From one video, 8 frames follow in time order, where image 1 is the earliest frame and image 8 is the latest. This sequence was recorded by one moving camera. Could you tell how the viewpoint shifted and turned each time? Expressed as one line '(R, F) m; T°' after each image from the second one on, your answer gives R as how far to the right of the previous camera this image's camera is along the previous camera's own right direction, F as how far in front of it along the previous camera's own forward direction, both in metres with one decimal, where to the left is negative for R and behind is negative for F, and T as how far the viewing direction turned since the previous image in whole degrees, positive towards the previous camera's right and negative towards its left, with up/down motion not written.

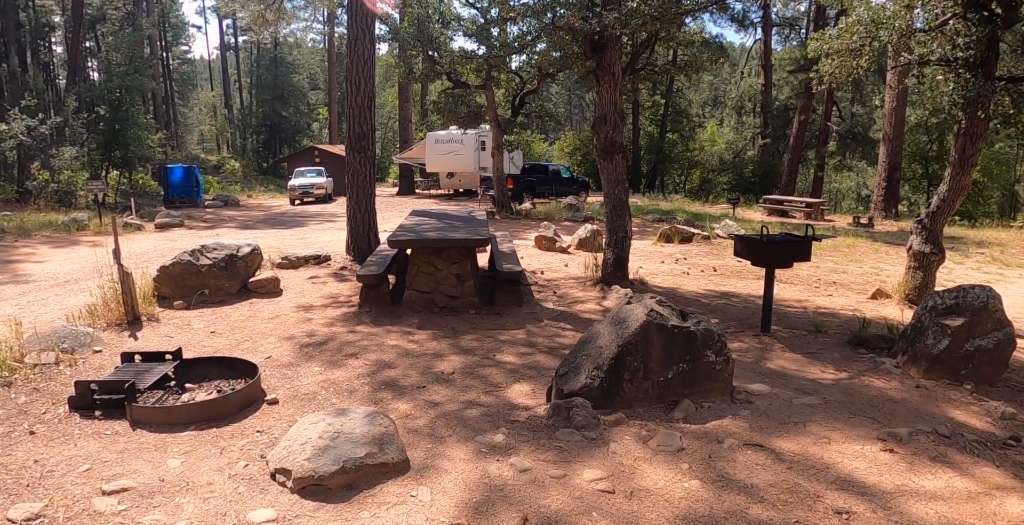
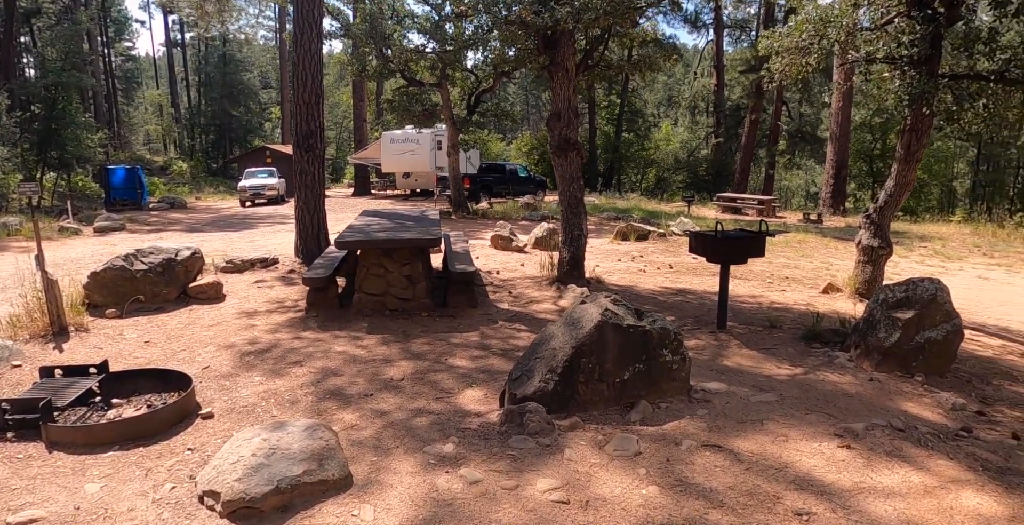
(+0.1, +0.2) m; +4°
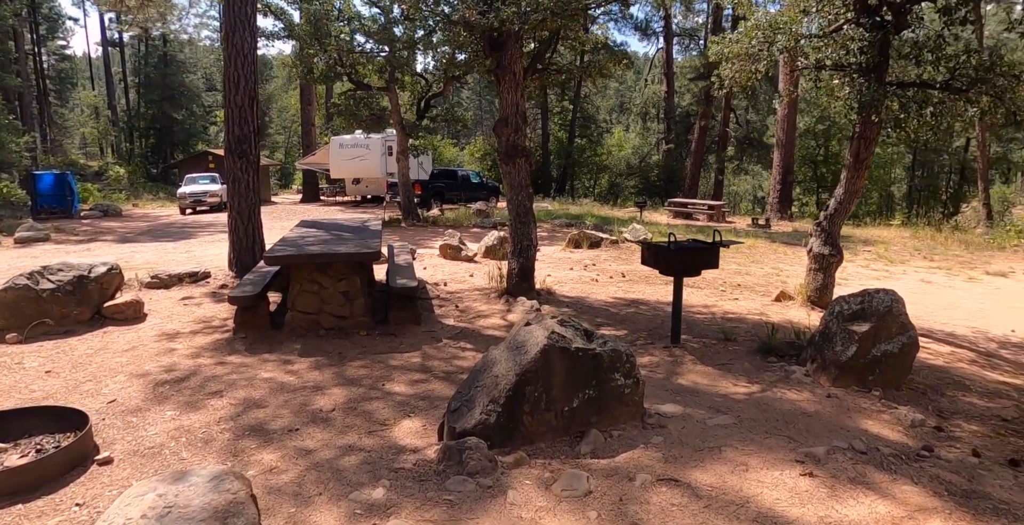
(+0.1, +0.3) m; +4°
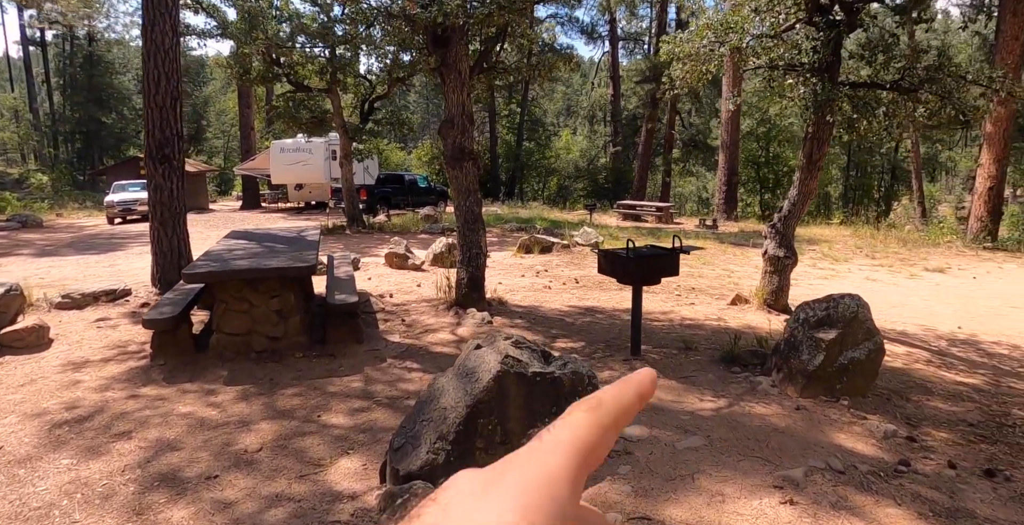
(0.0, +0.4) m; +5°
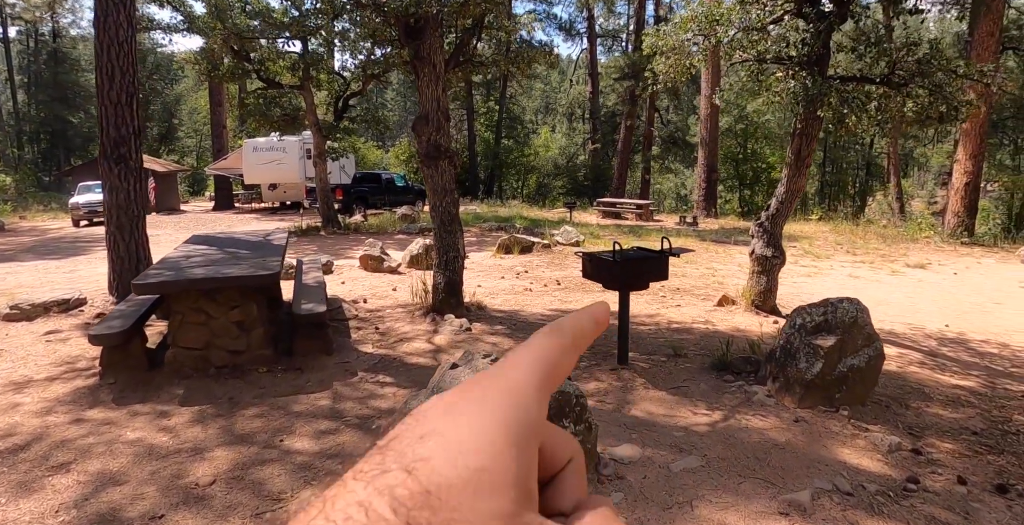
(0.0, +0.3) m; +2°
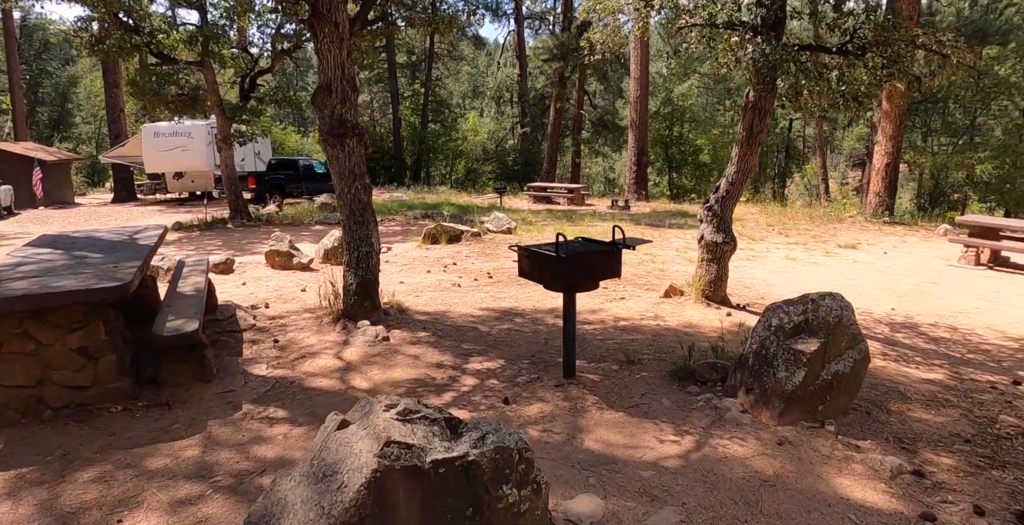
(+0.1, +0.8) m; +6°
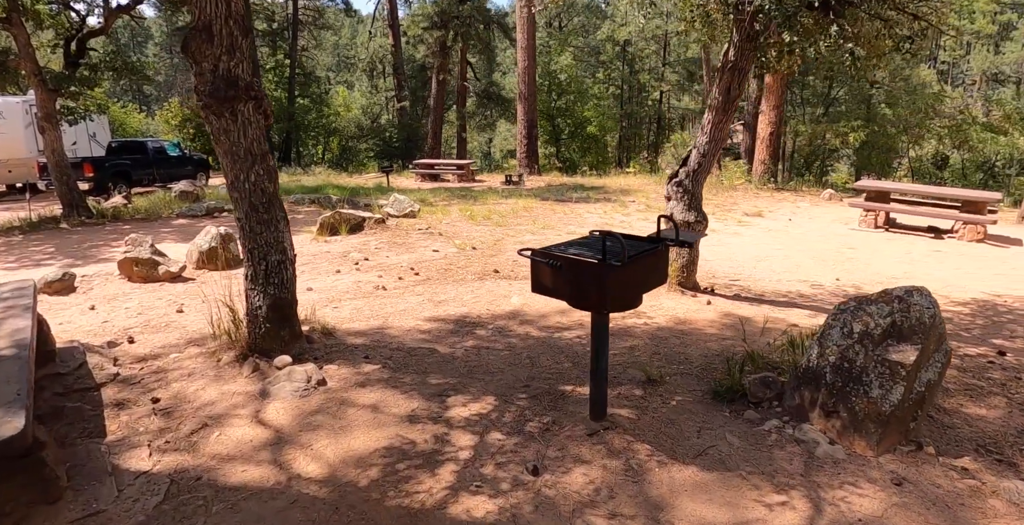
(-0.6, +1.2) m; +11°
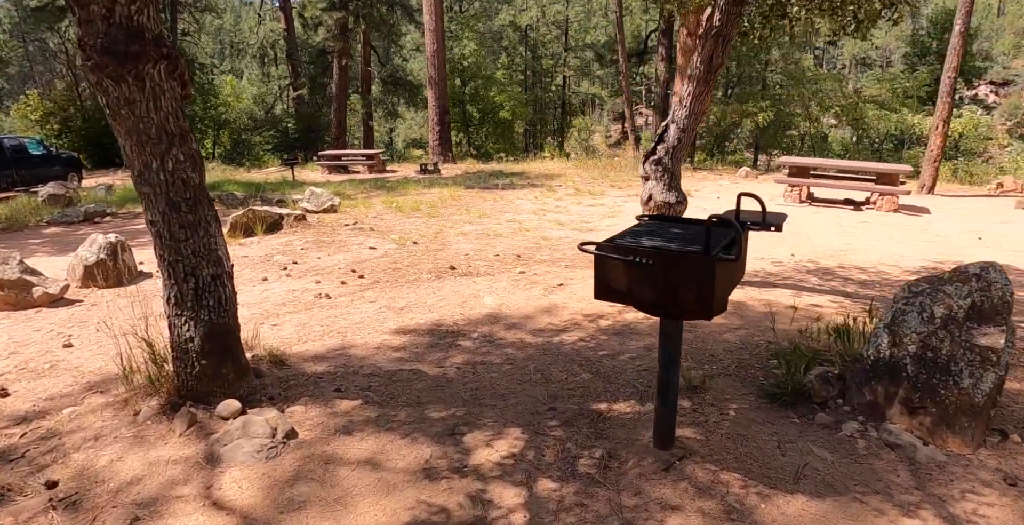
(-0.5, +0.7) m; +9°
